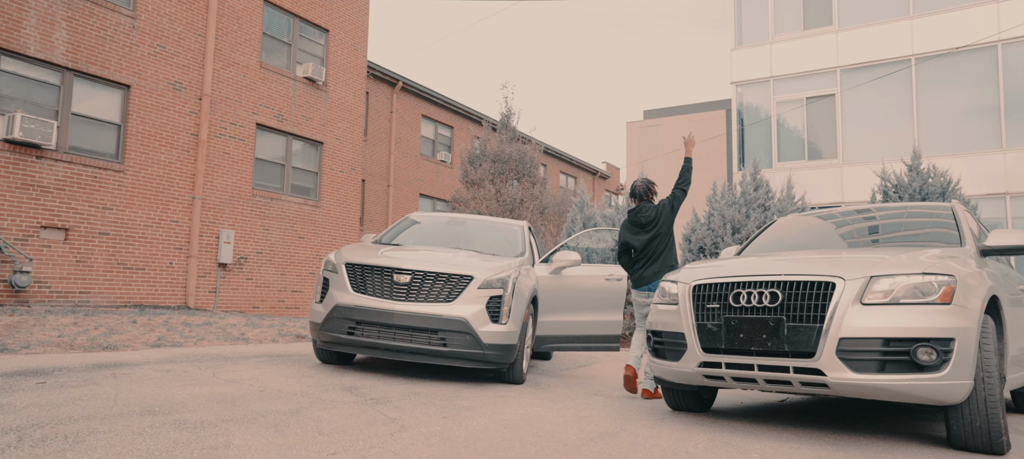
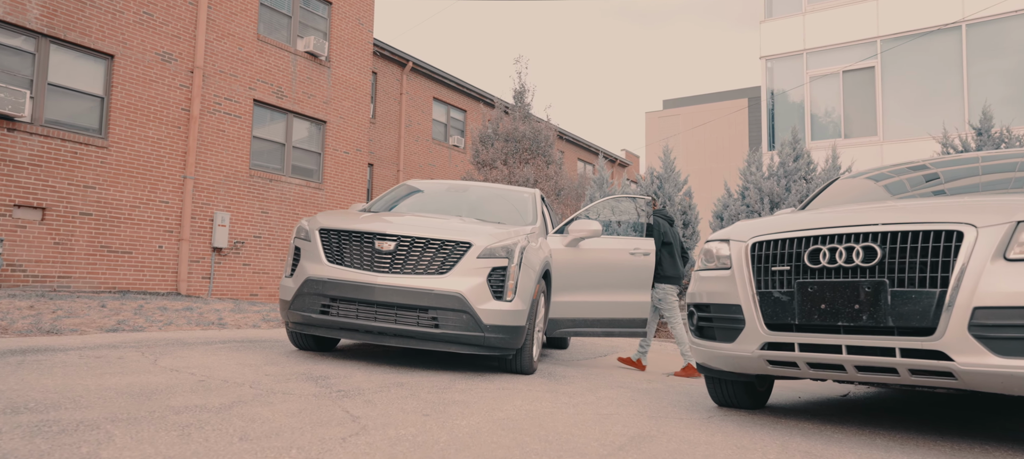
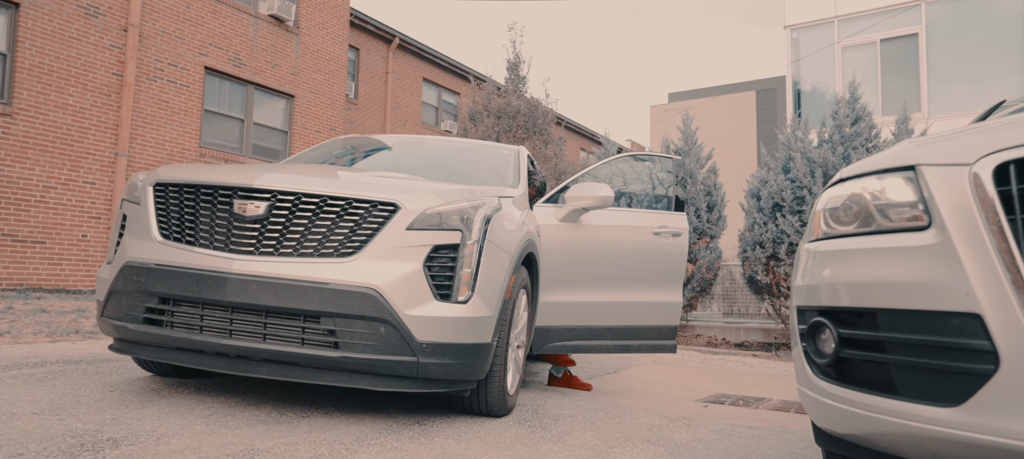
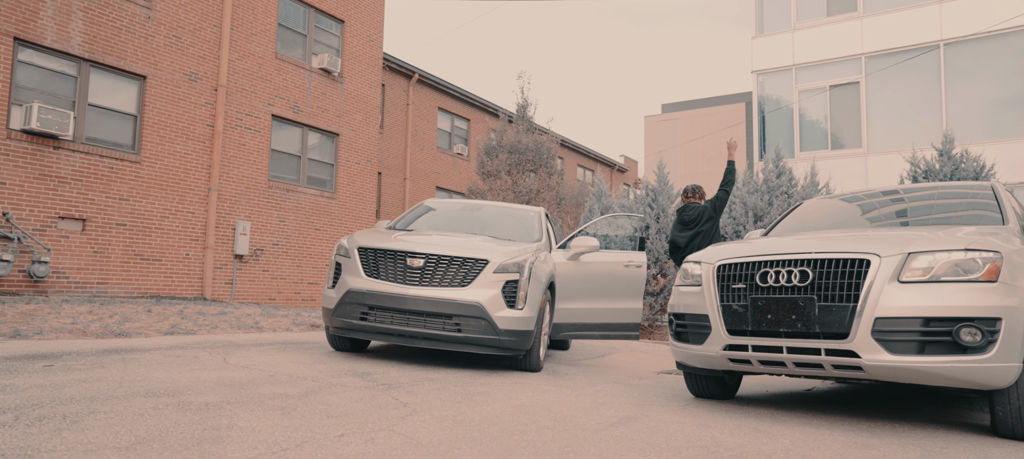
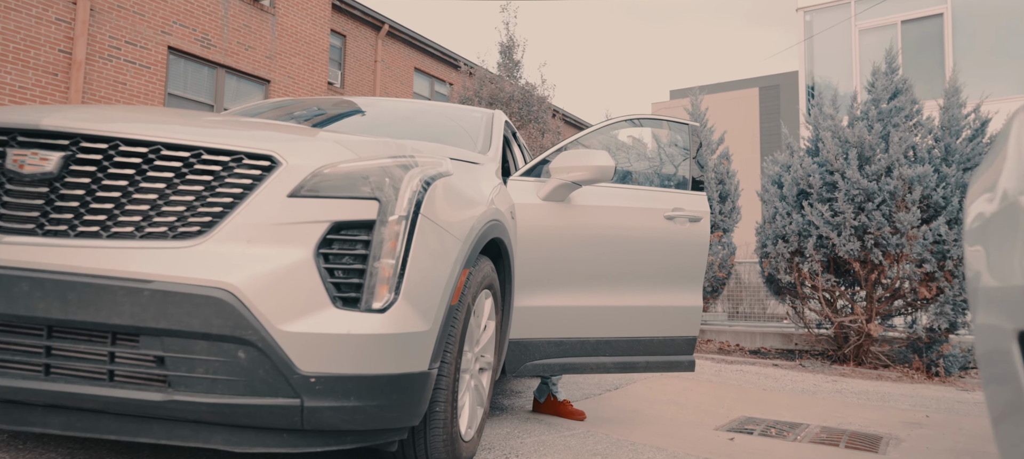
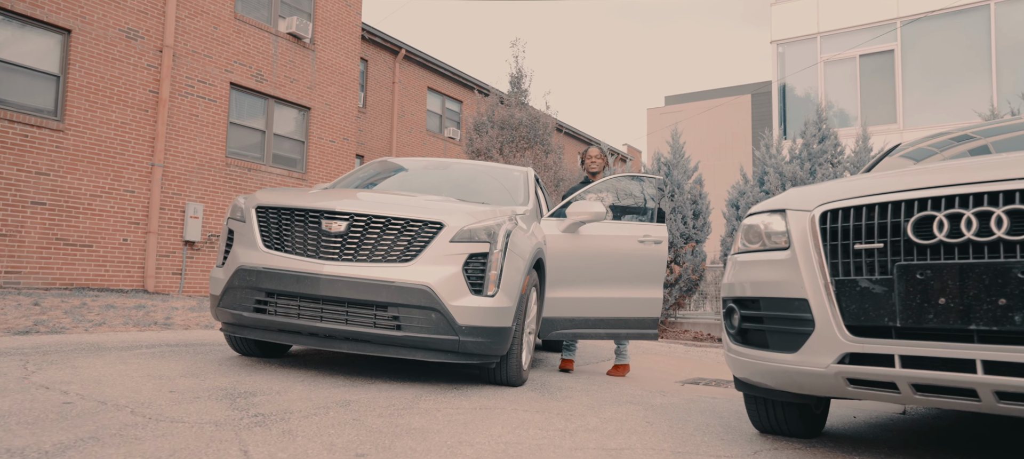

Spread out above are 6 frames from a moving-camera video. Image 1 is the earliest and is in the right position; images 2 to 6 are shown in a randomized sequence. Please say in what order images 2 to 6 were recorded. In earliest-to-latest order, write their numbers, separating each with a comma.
4, 2, 6, 3, 5
